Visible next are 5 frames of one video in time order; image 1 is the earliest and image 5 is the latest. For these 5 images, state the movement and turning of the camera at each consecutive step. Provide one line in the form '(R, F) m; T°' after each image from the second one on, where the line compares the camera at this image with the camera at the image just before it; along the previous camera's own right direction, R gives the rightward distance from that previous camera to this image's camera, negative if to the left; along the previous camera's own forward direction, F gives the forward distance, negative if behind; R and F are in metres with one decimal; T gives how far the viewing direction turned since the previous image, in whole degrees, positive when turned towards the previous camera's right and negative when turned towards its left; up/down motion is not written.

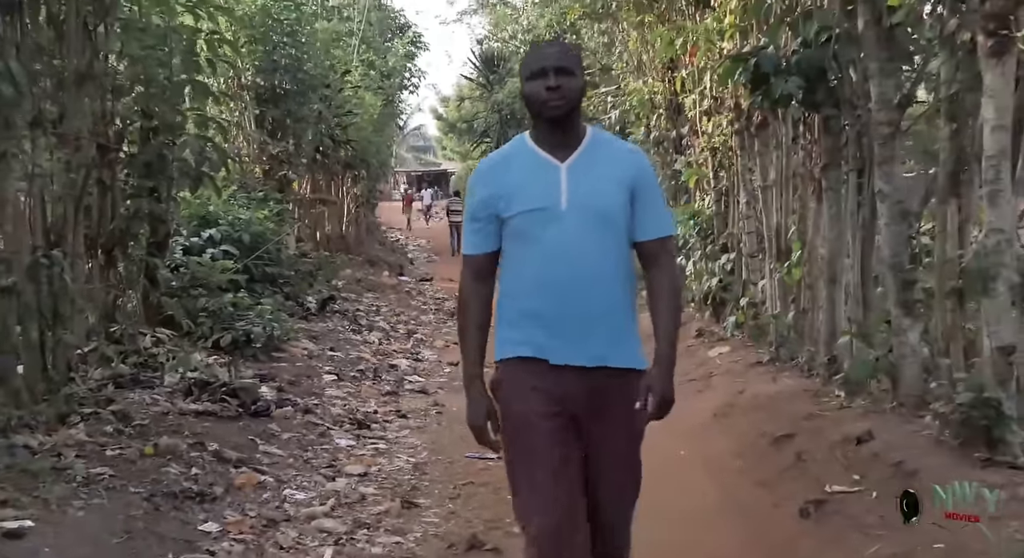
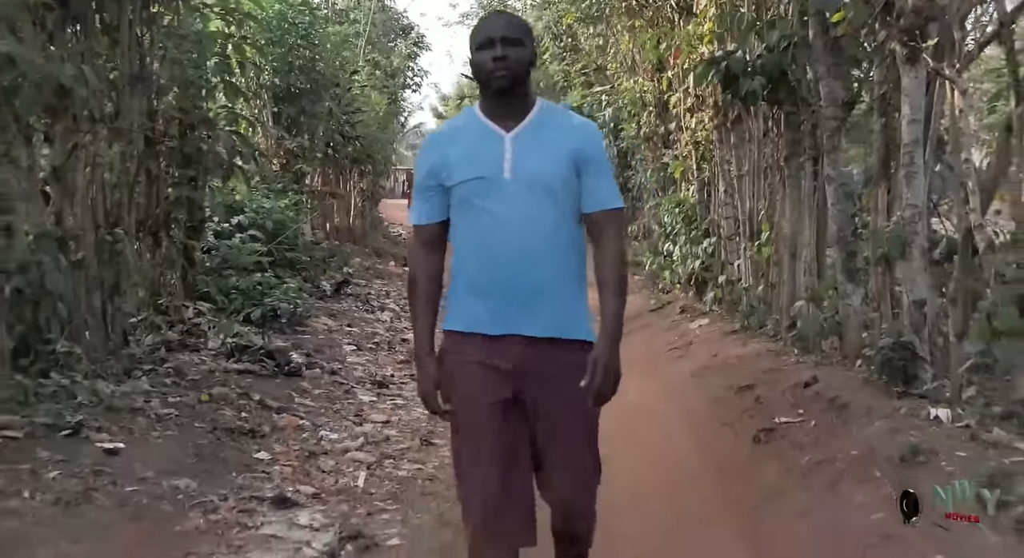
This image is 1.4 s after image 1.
(0.0, -0.9) m; 0°
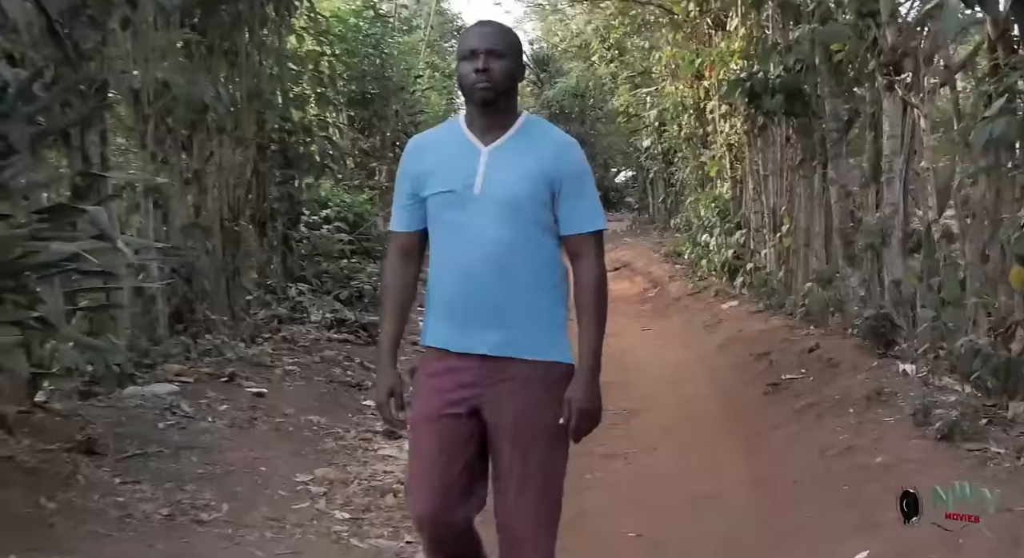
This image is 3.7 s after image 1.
(-0.1, -1.4) m; -2°
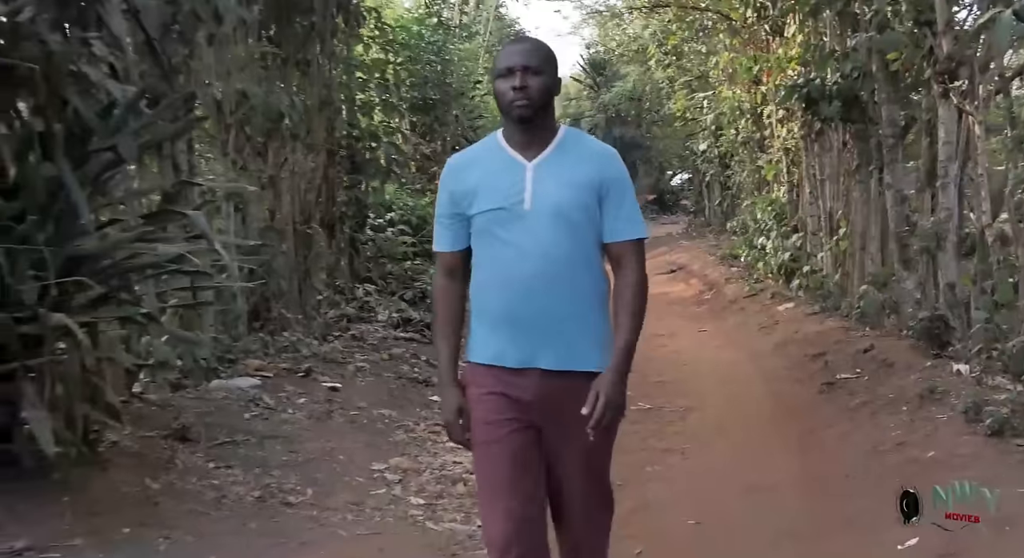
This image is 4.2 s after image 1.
(-0.1, -0.3) m; -3°
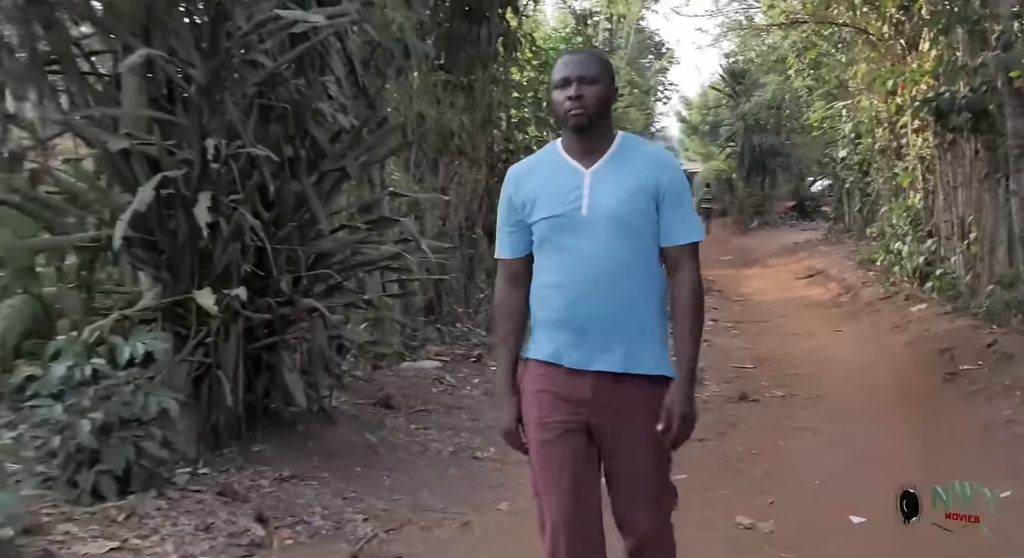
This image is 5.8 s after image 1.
(-0.1, -0.9) m; -7°
